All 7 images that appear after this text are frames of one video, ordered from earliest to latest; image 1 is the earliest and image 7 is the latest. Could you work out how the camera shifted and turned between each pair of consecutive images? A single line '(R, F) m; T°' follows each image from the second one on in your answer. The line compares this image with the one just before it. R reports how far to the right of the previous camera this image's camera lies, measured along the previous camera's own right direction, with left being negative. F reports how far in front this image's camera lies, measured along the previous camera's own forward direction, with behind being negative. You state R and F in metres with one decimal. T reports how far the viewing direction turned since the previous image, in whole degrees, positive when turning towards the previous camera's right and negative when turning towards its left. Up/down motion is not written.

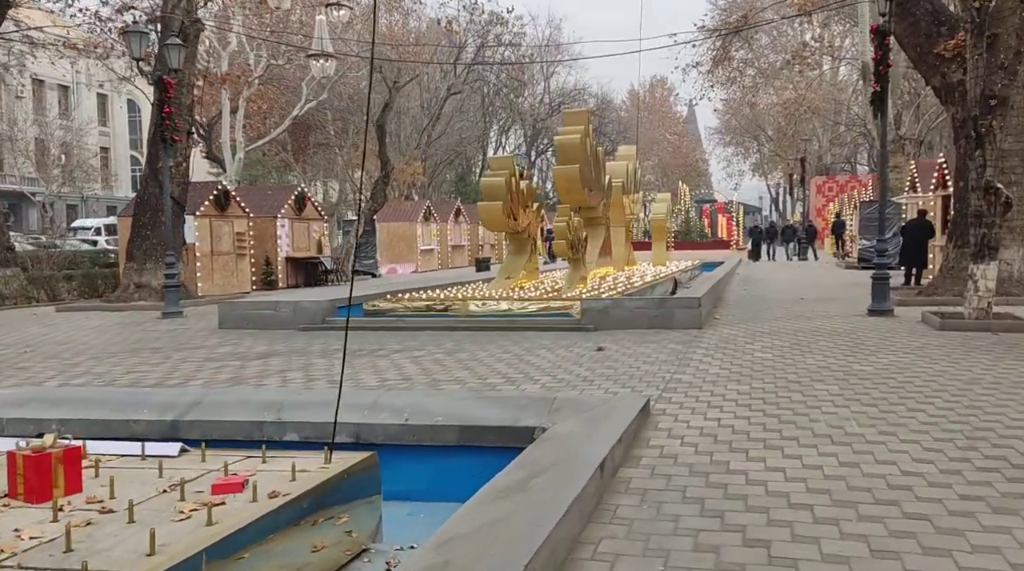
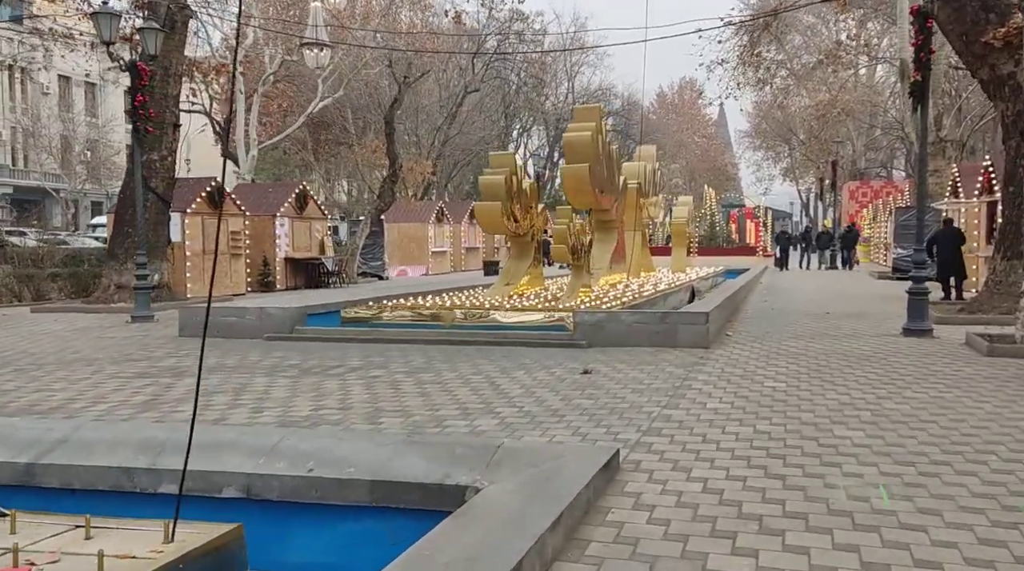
(+0.5, +1.4) m; -2°
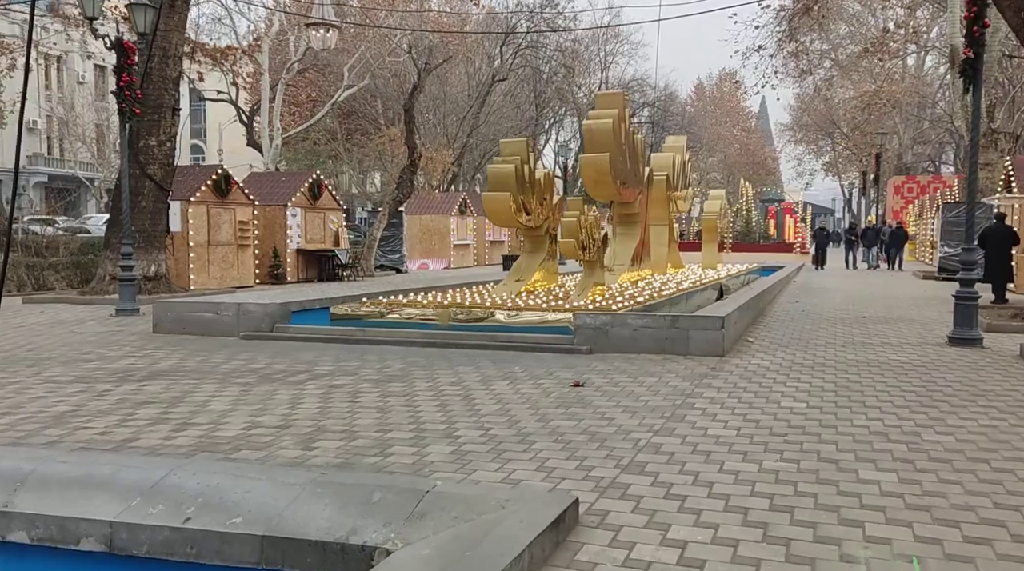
(+0.4, +1.1) m; -2°
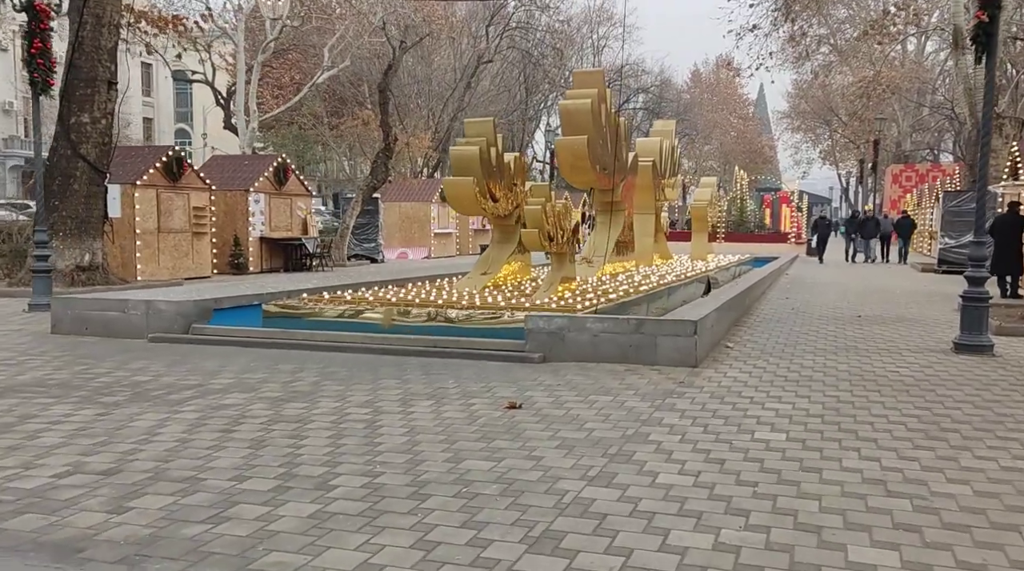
(+0.5, +1.3) m; 0°
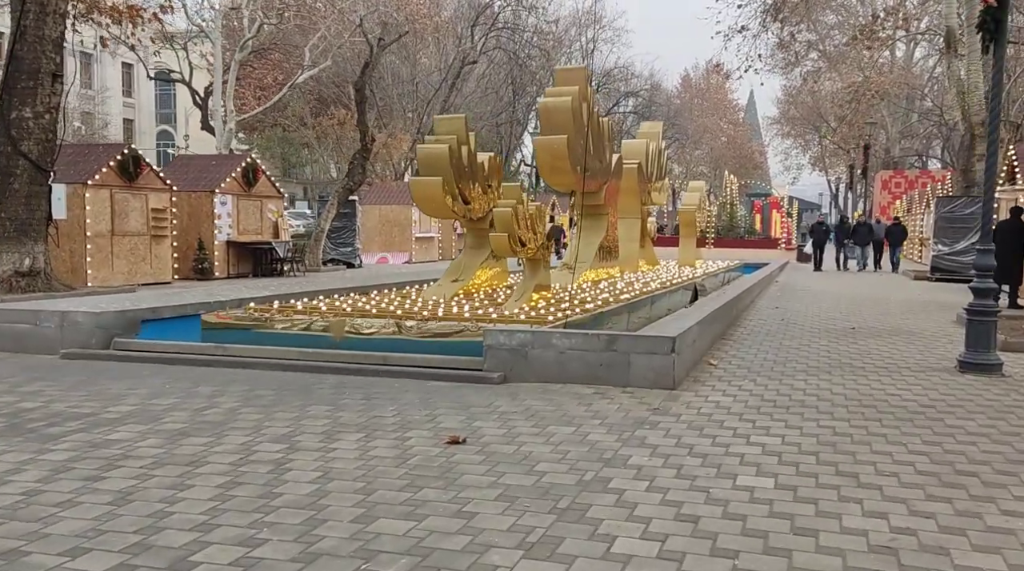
(+0.3, +1.0) m; +1°
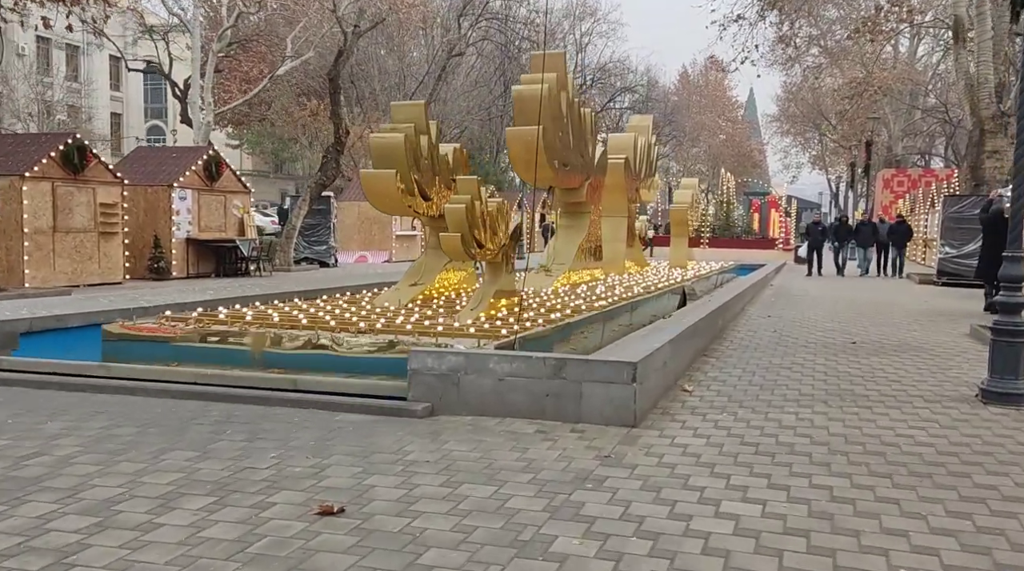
(+0.5, +1.4) m; 0°
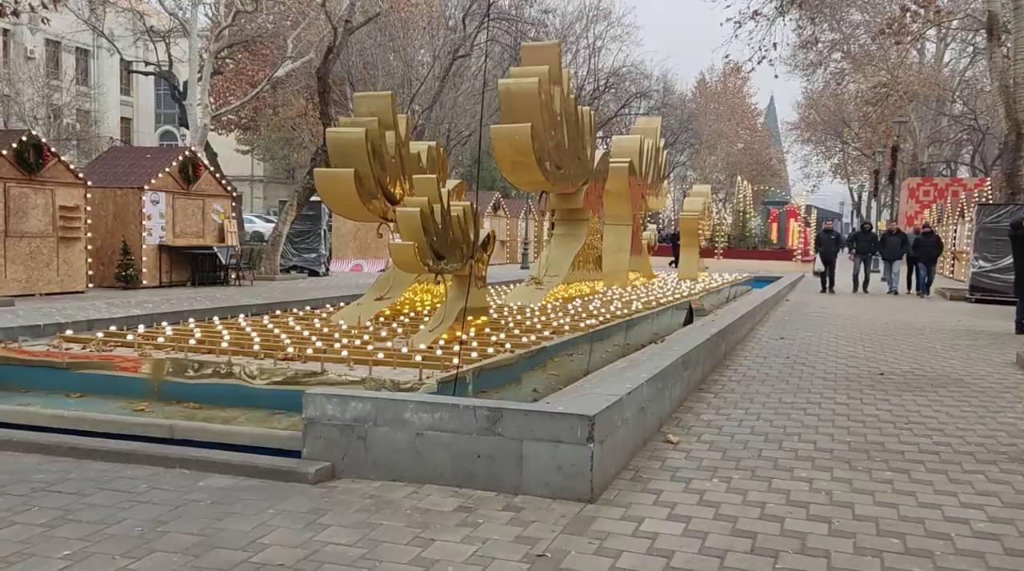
(+0.5, +1.5) m; -1°
